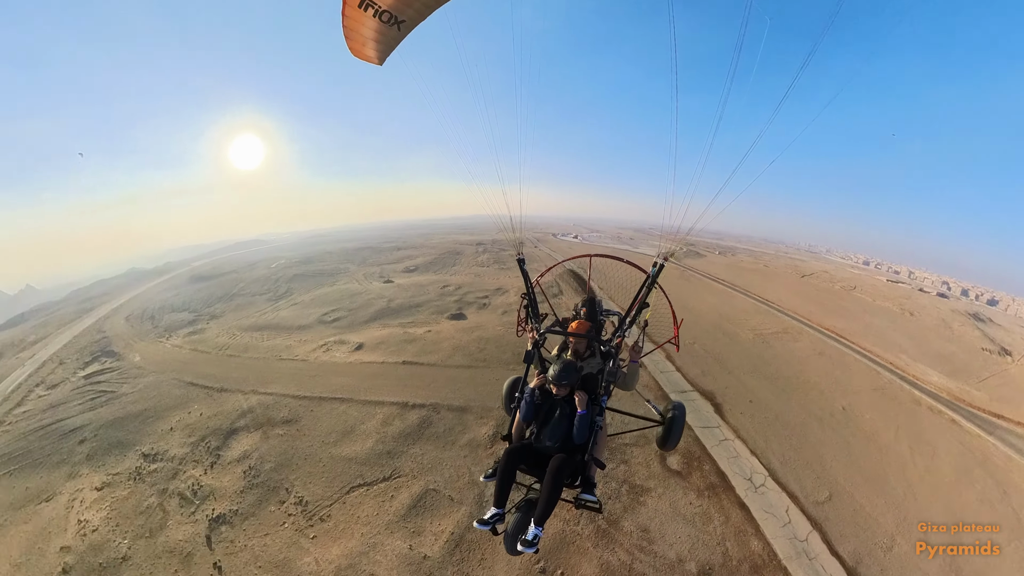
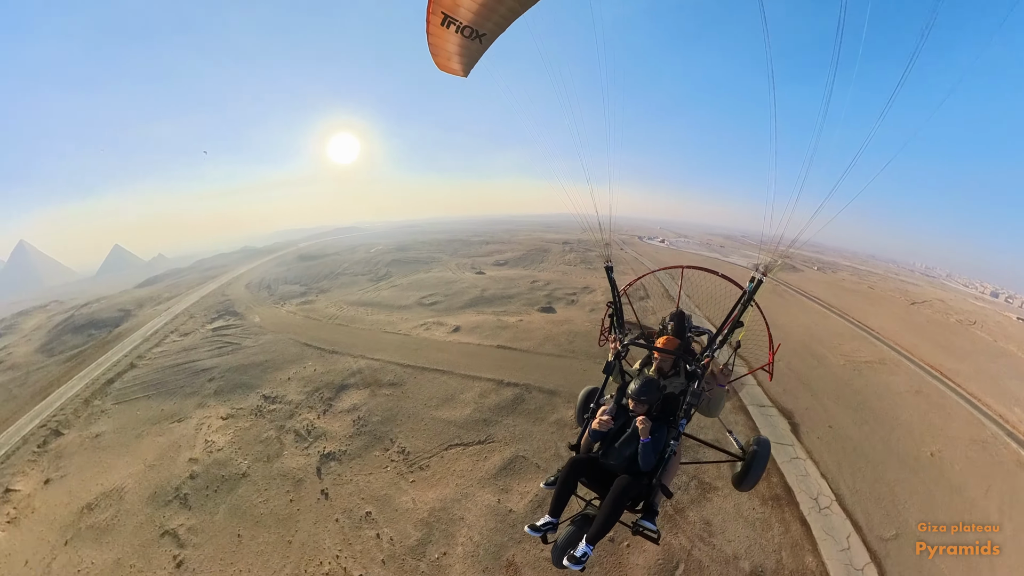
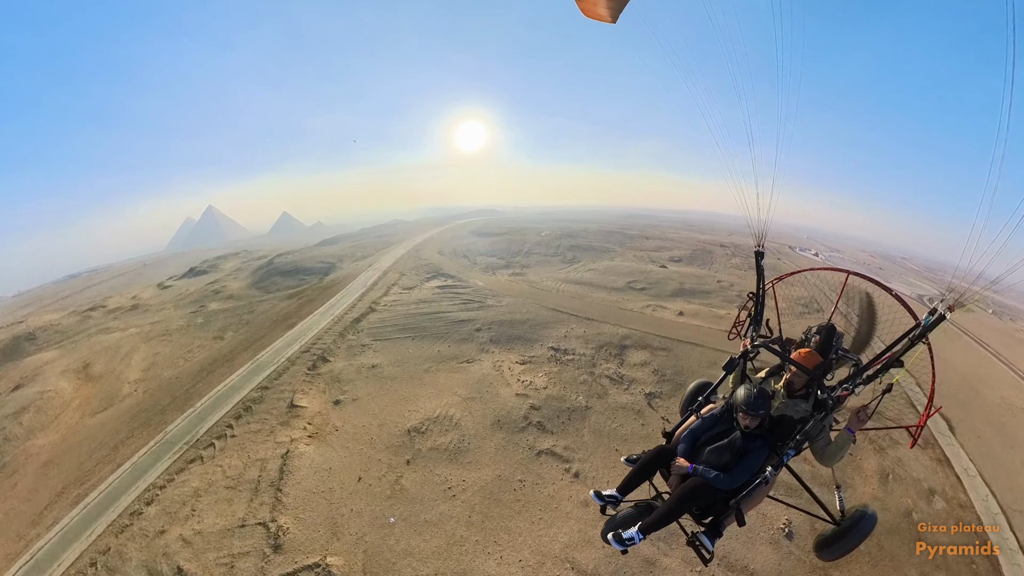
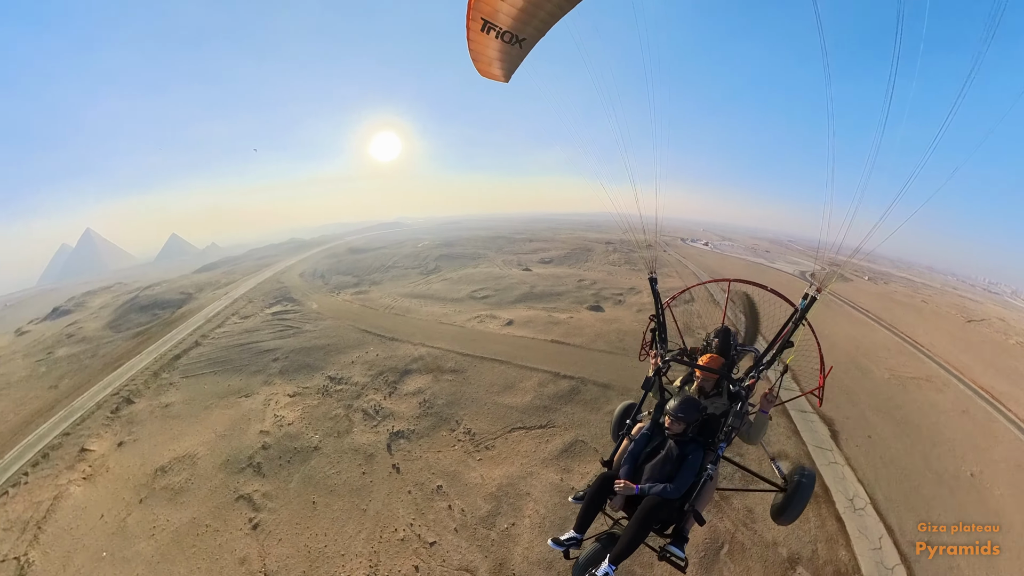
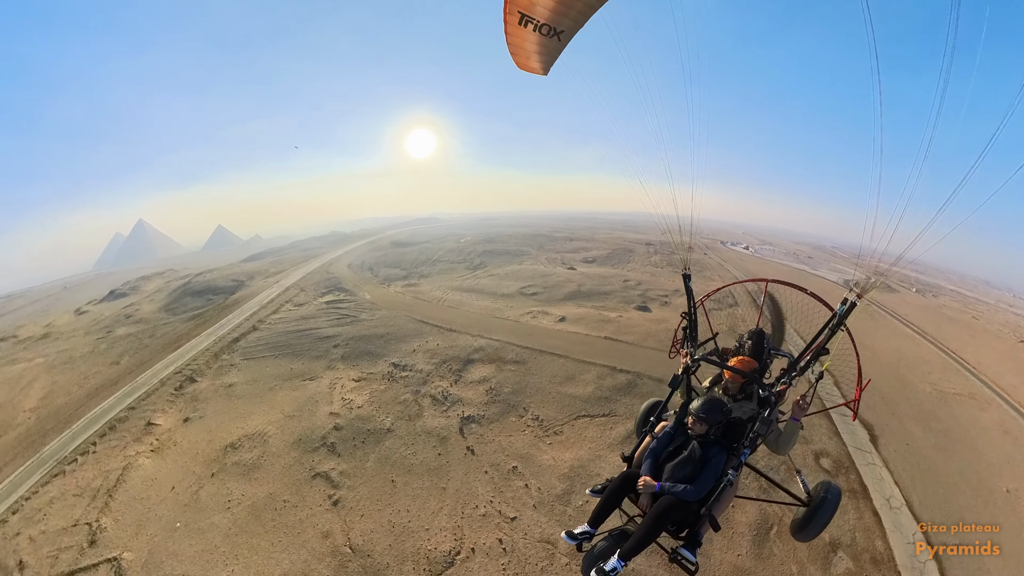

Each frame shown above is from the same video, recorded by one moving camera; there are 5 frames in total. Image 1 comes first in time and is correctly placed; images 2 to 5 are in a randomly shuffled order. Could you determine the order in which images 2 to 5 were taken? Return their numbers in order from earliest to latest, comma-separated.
2, 4, 5, 3
